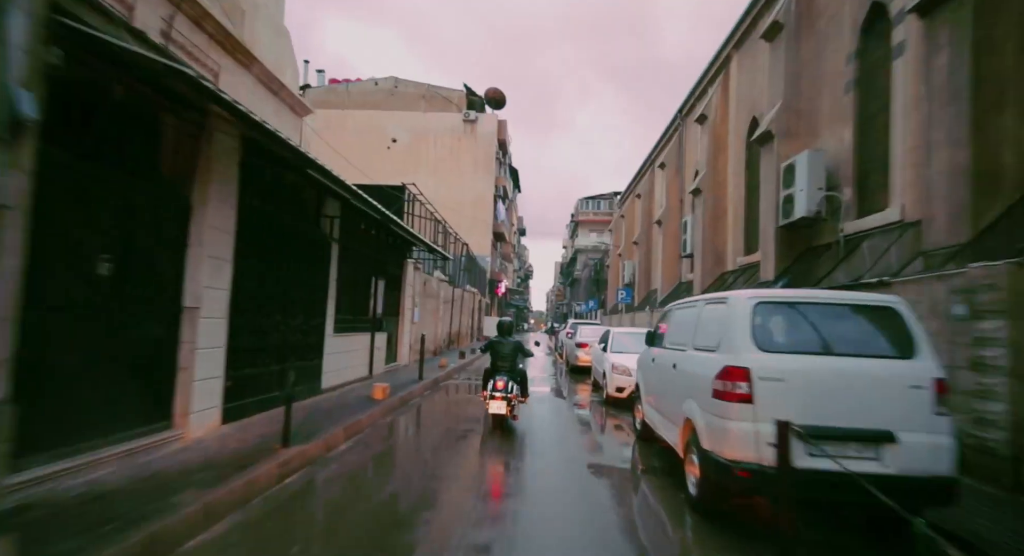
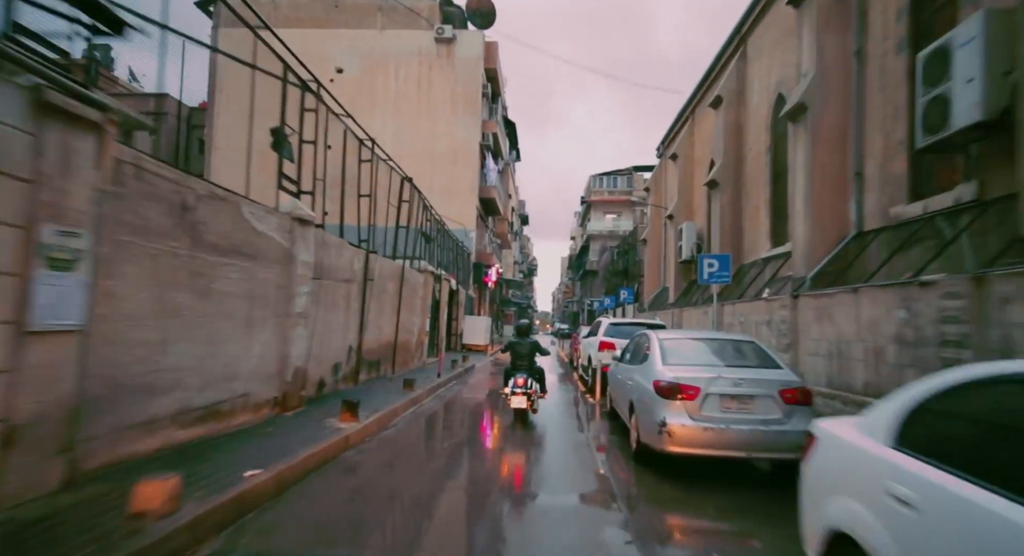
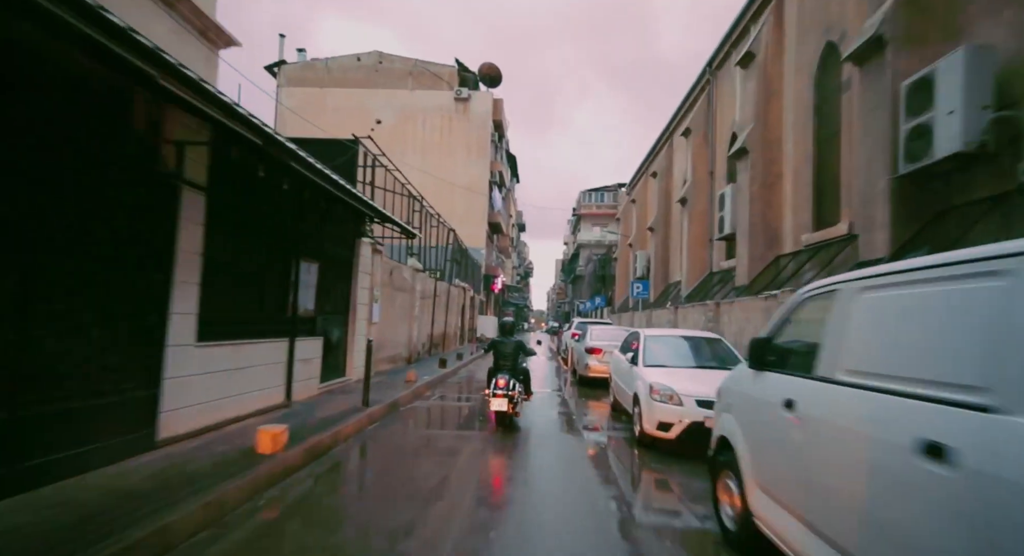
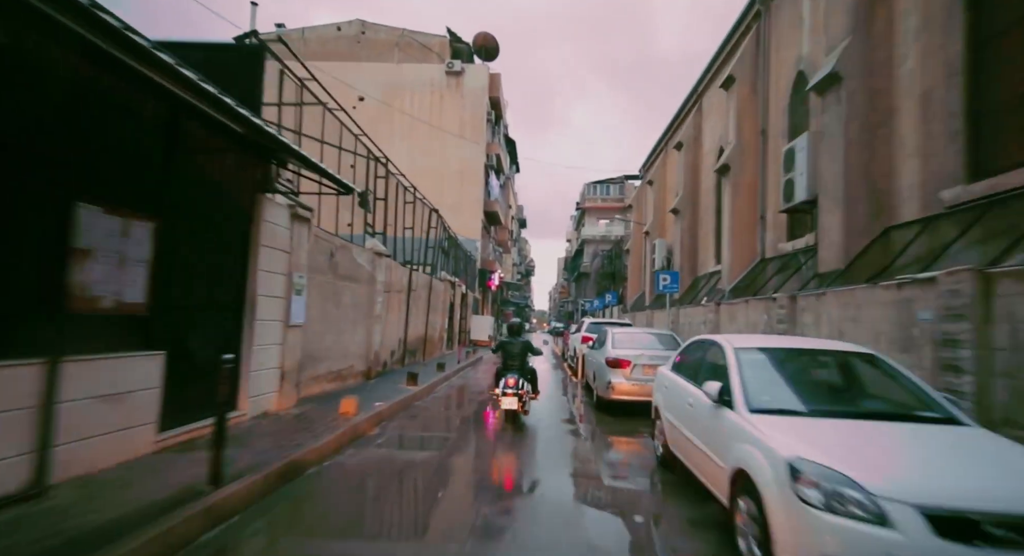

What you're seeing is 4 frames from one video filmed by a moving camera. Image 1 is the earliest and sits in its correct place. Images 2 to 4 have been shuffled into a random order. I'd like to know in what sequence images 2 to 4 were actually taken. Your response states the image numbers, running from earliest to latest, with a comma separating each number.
3, 4, 2
